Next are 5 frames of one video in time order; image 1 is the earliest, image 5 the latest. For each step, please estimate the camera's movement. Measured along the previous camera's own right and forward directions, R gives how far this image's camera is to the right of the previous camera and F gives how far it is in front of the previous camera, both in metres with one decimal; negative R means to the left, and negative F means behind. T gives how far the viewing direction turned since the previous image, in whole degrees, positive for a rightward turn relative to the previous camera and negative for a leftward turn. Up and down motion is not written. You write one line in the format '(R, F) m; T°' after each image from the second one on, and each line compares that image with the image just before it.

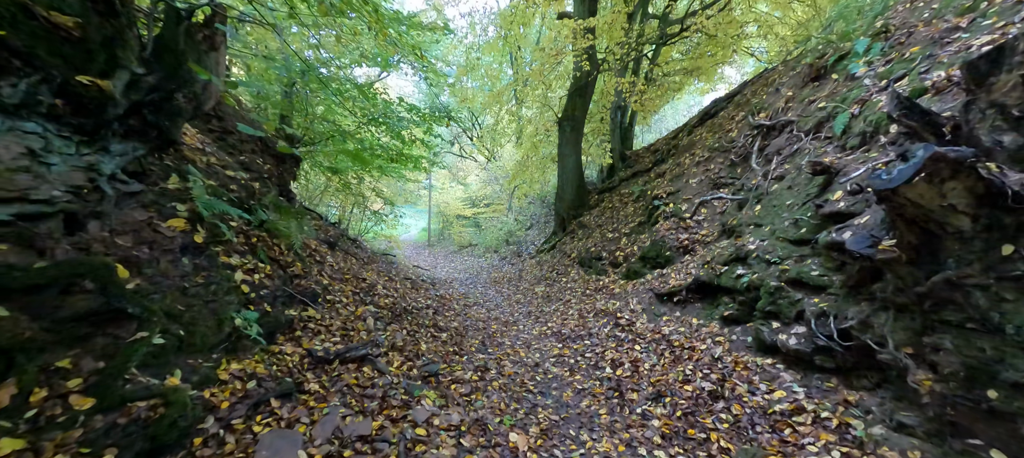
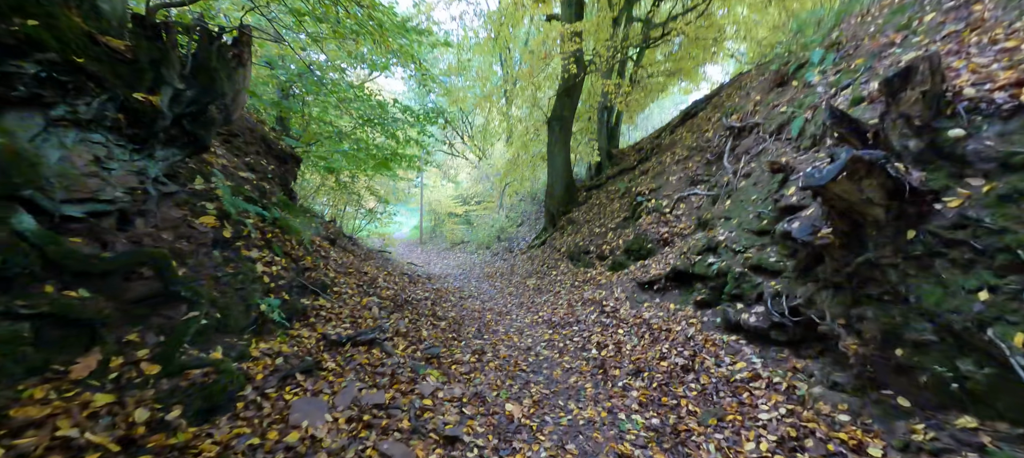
(0.0, -0.7) m; +1°
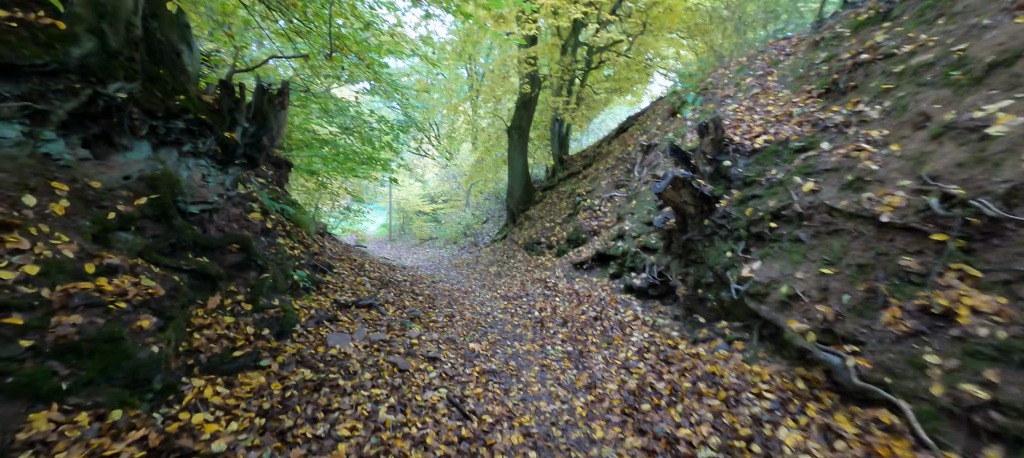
(+0.1, -2.7) m; +5°
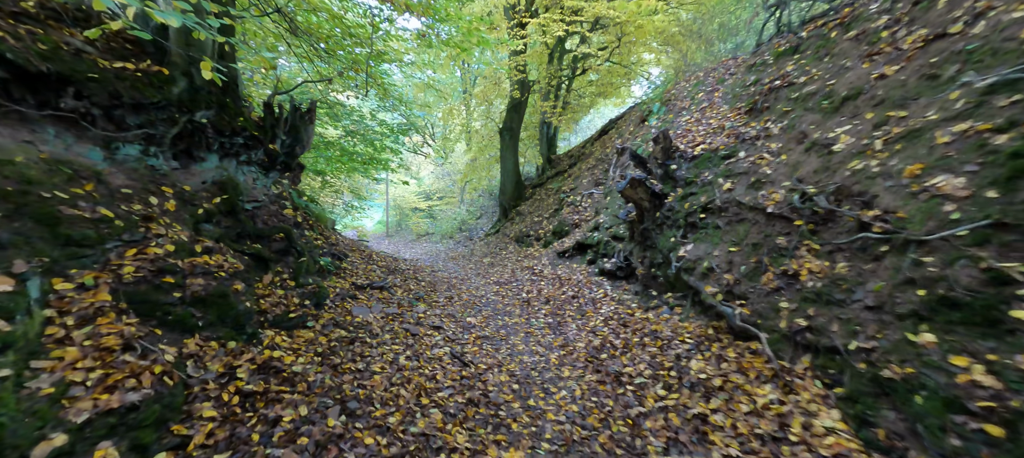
(+0.1, -1.7) m; +1°
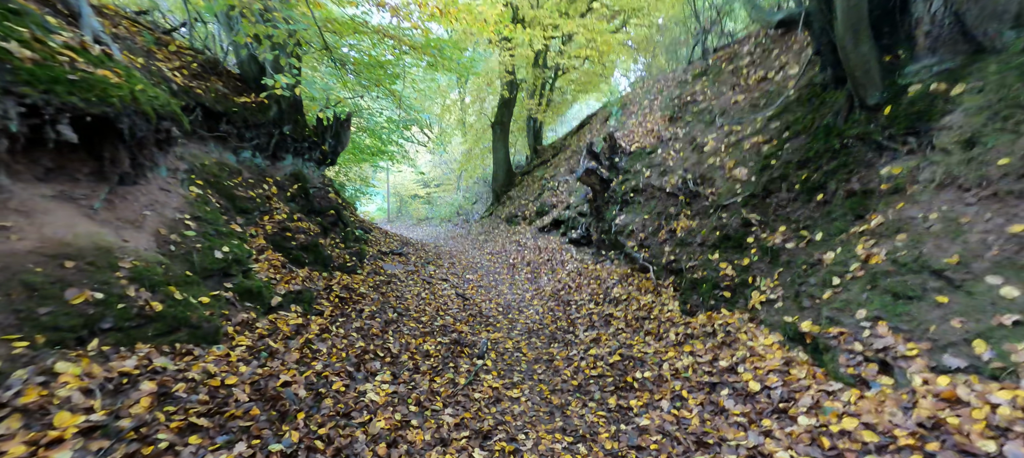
(+0.3, -3.2) m; +1°
